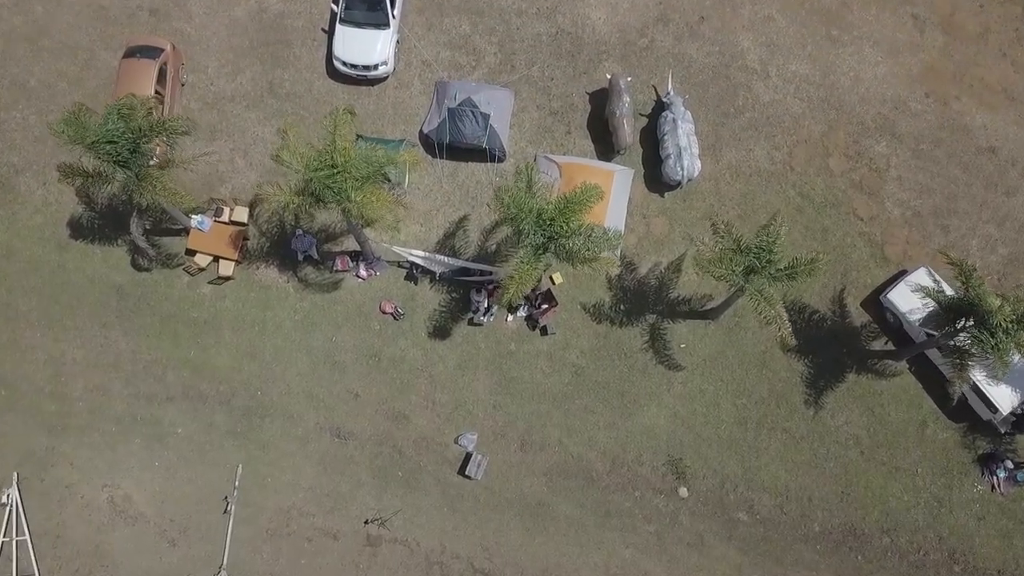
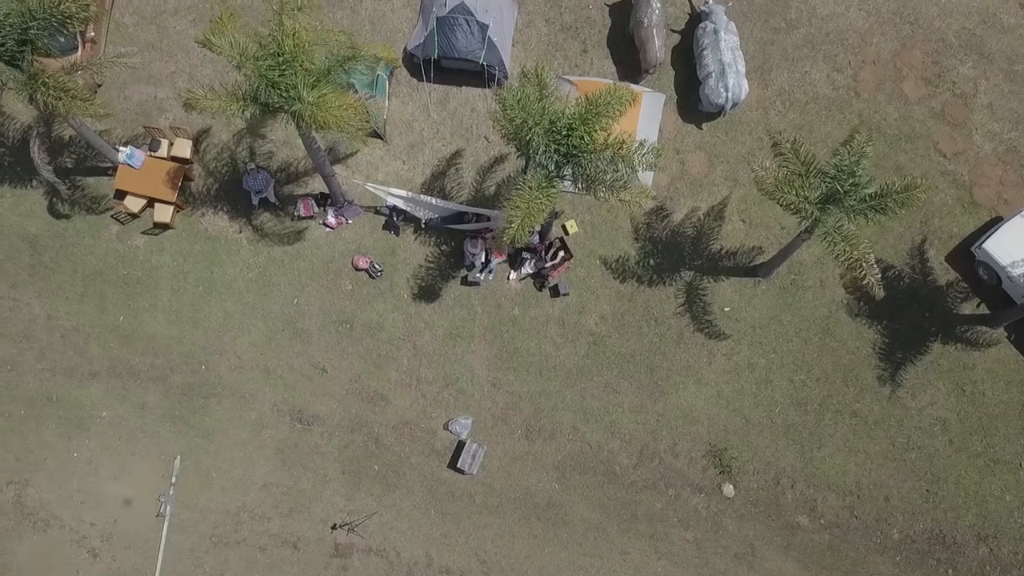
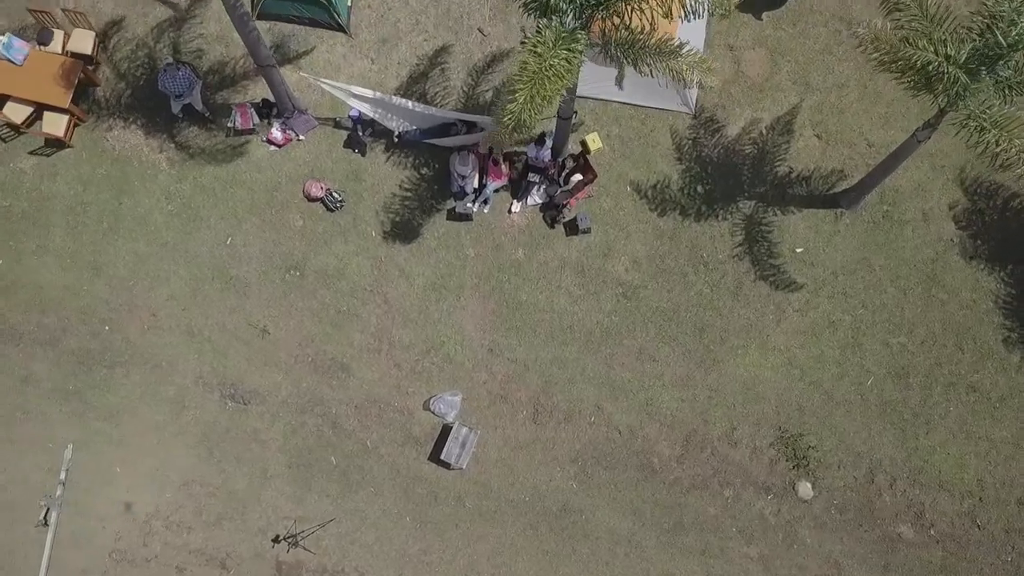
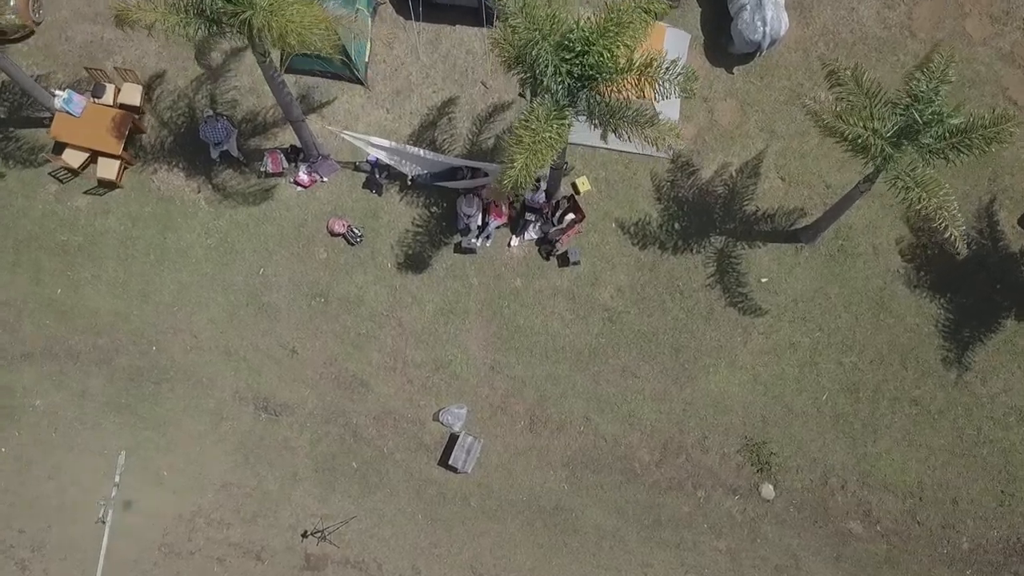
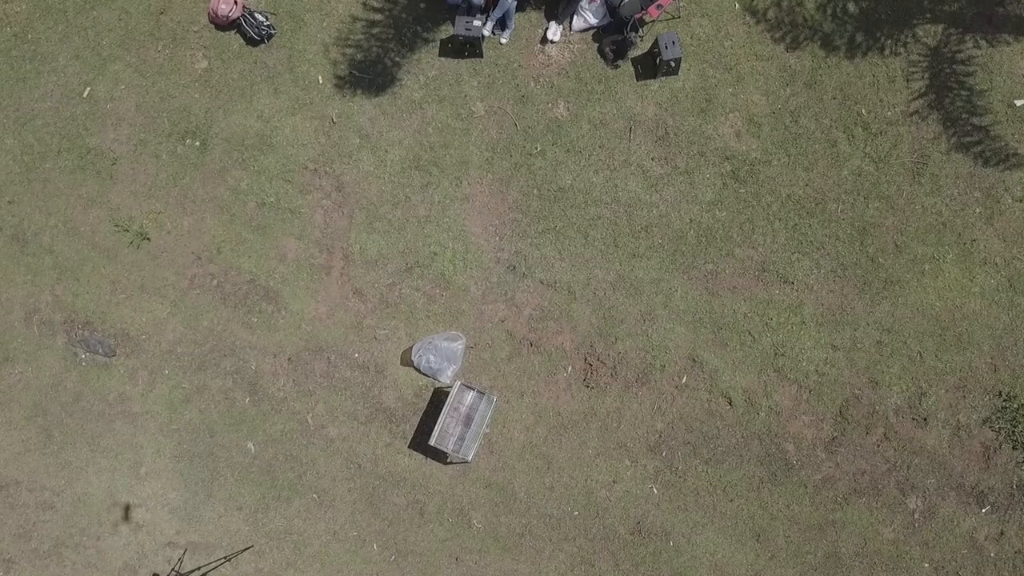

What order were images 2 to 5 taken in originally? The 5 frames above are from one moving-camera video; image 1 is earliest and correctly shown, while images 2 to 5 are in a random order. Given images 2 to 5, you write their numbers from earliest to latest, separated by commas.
2, 4, 3, 5
